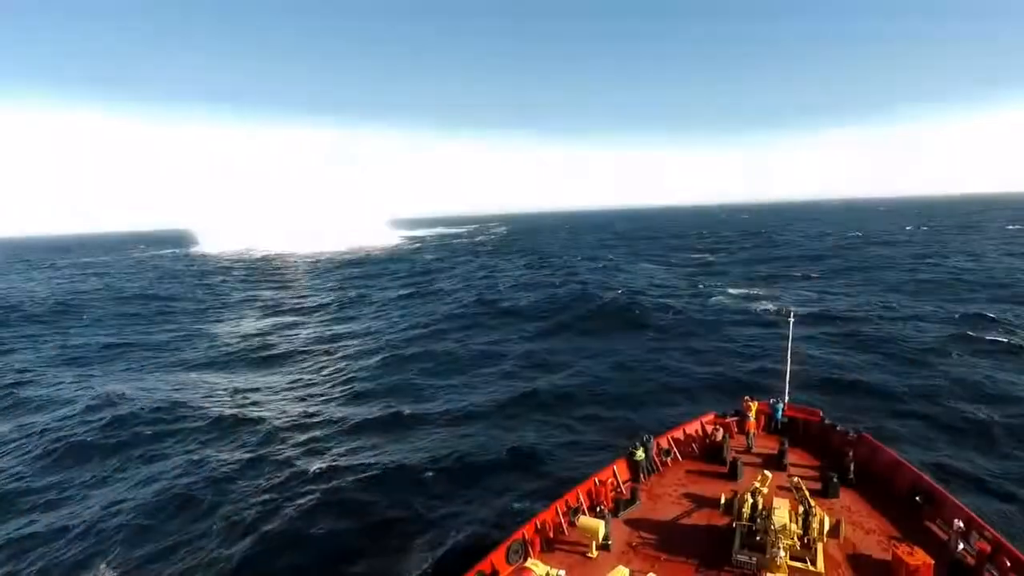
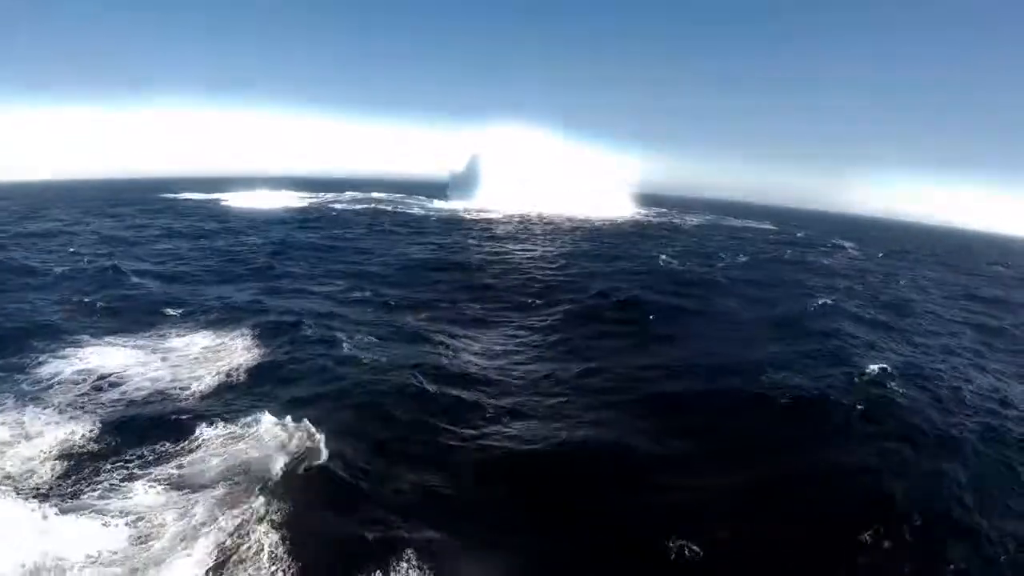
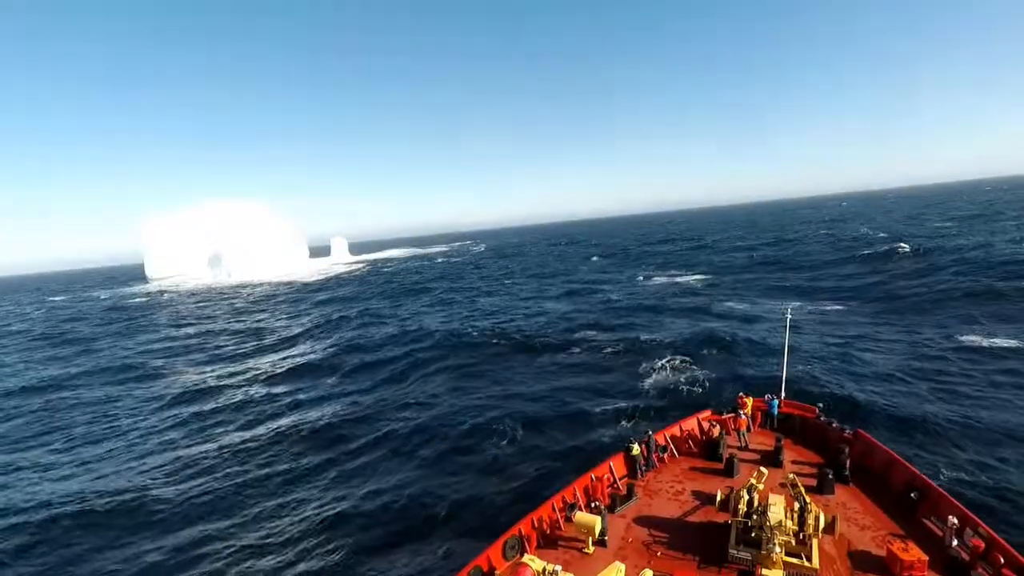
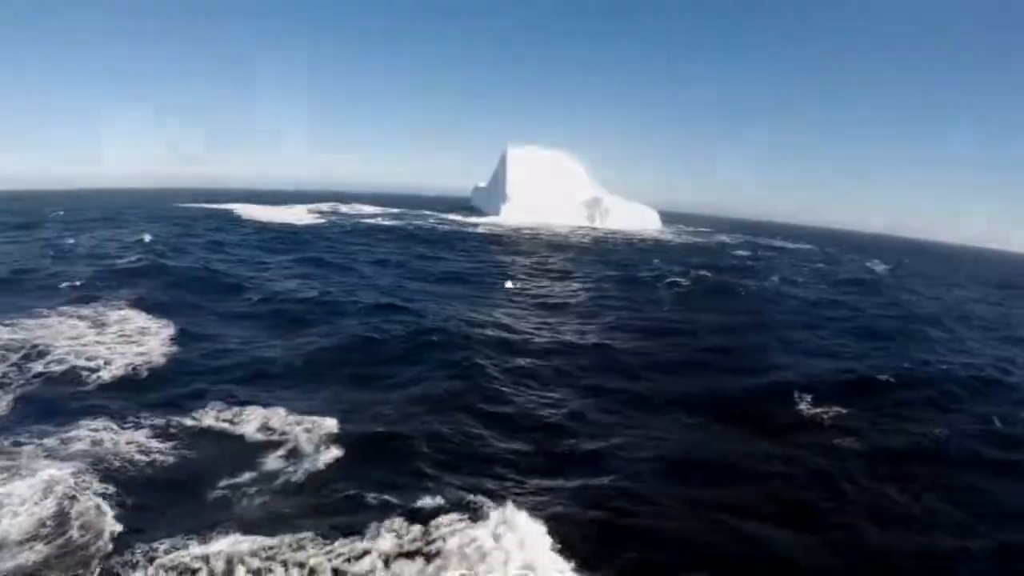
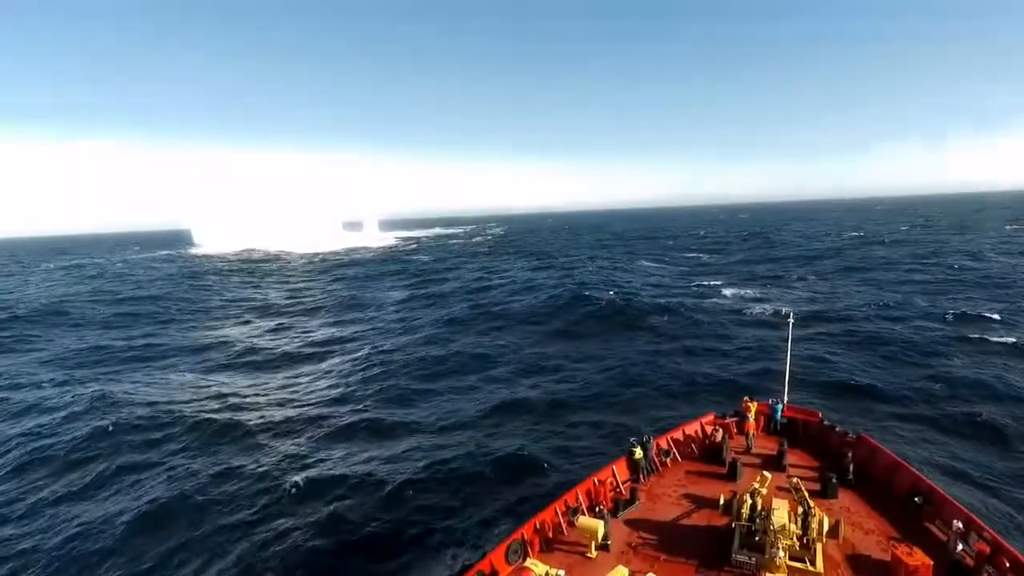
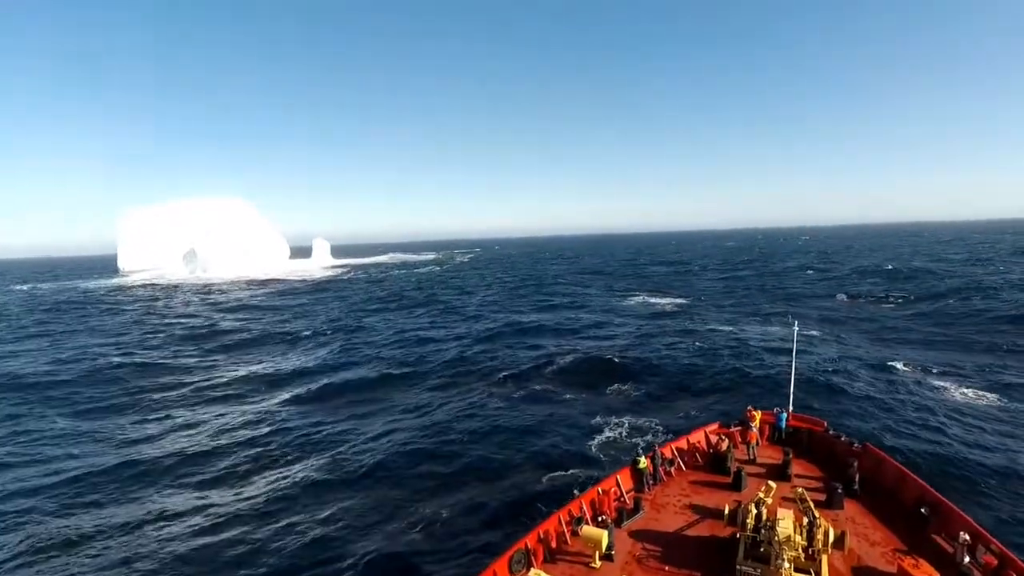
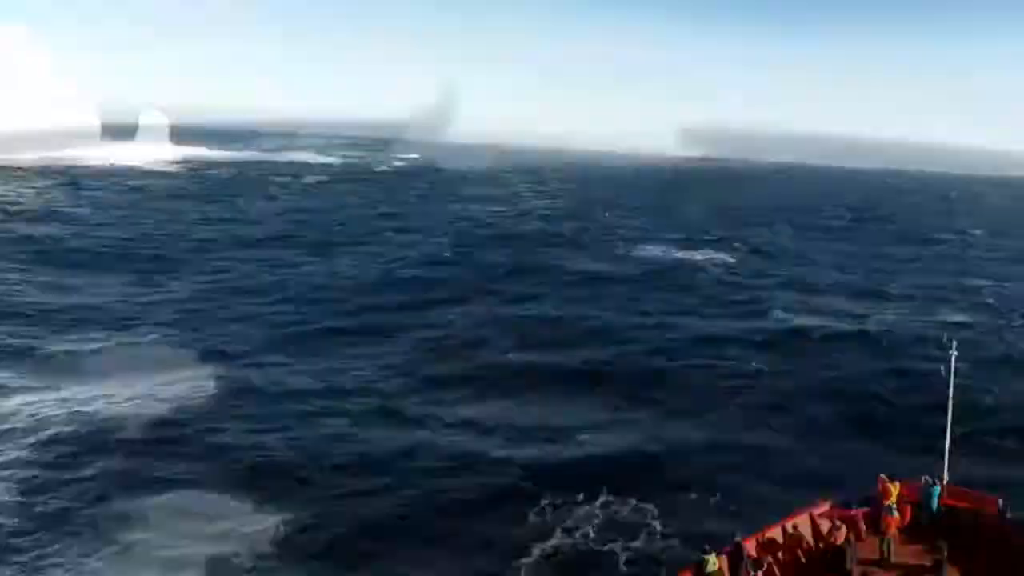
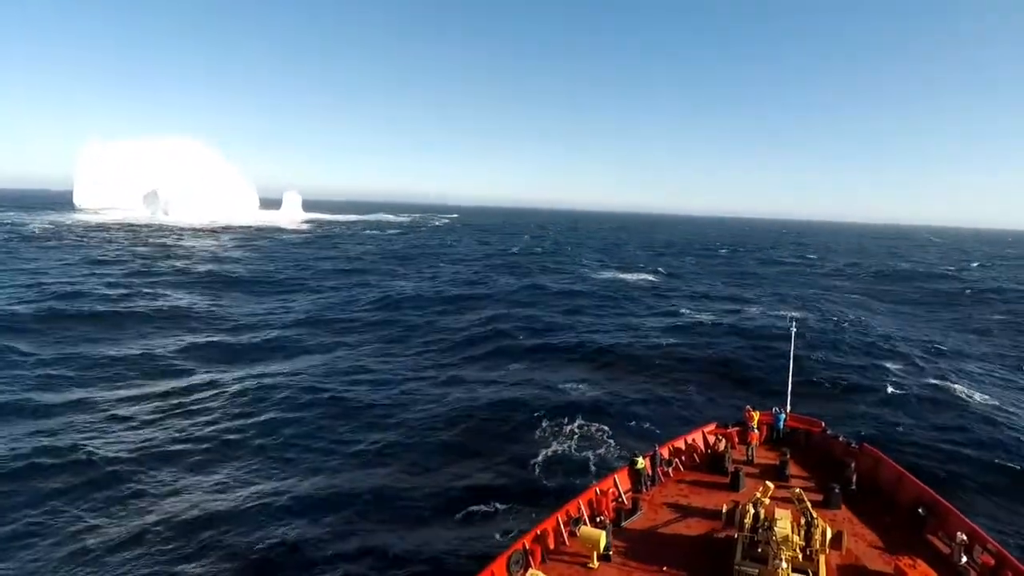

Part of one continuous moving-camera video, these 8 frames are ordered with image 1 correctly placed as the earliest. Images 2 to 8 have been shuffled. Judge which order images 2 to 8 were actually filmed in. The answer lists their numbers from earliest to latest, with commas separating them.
5, 3, 6, 8, 7, 2, 4
